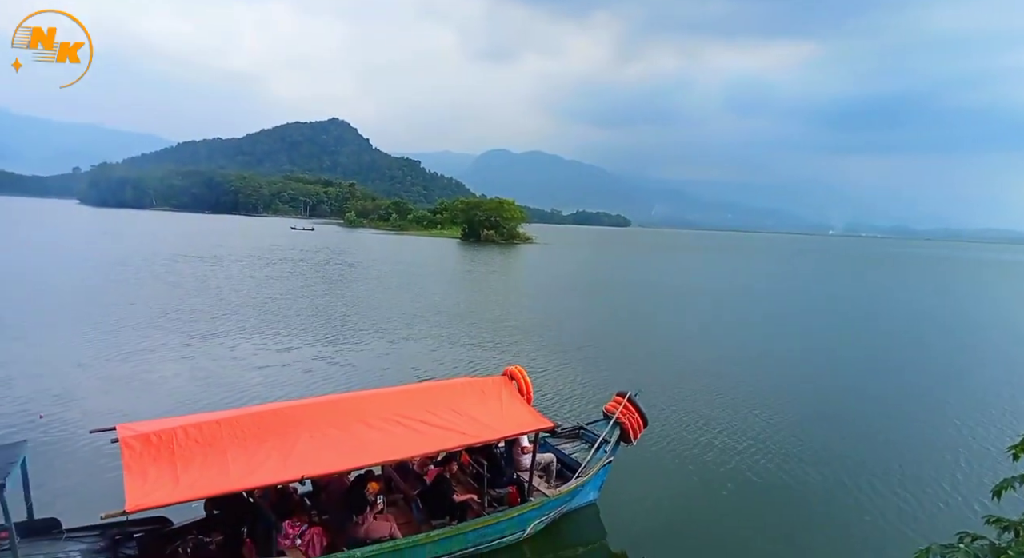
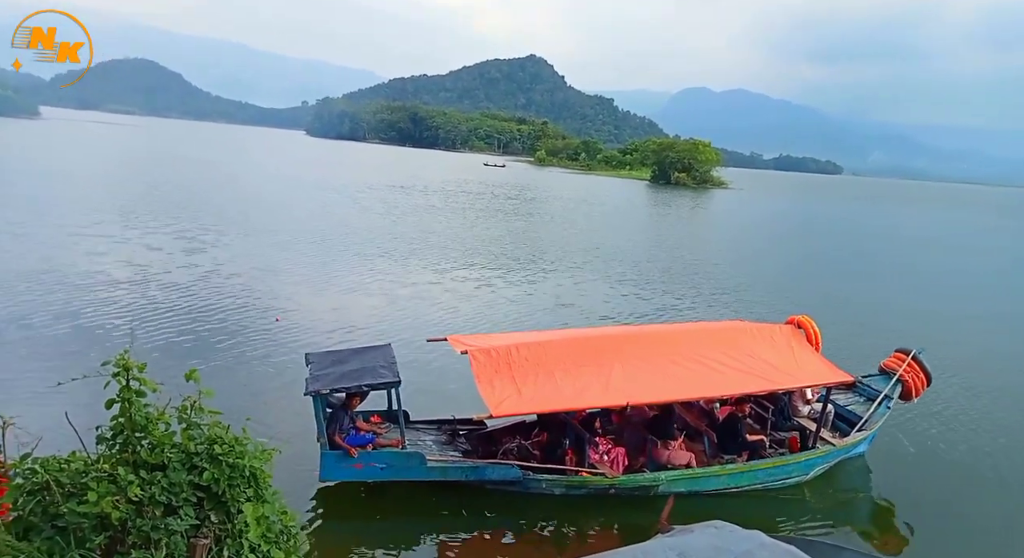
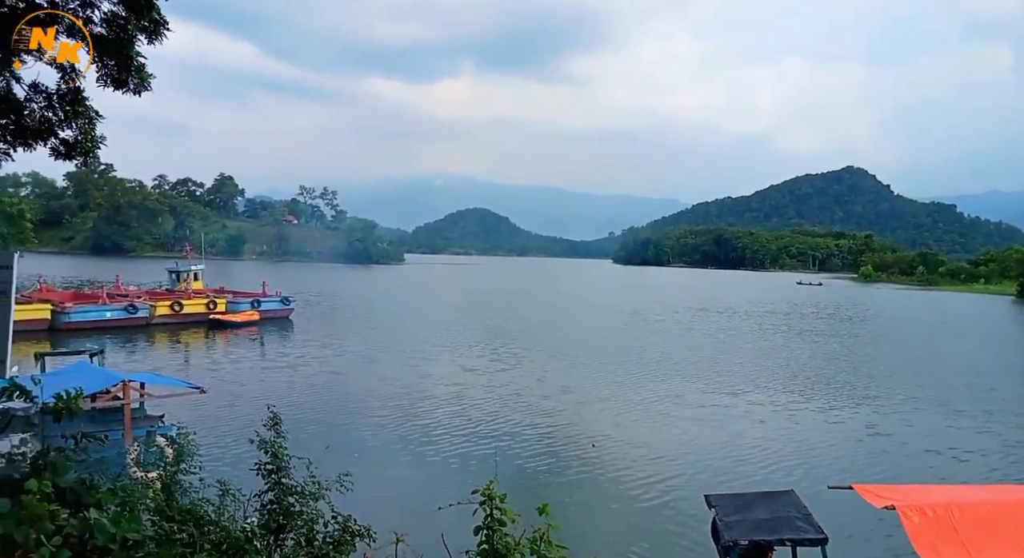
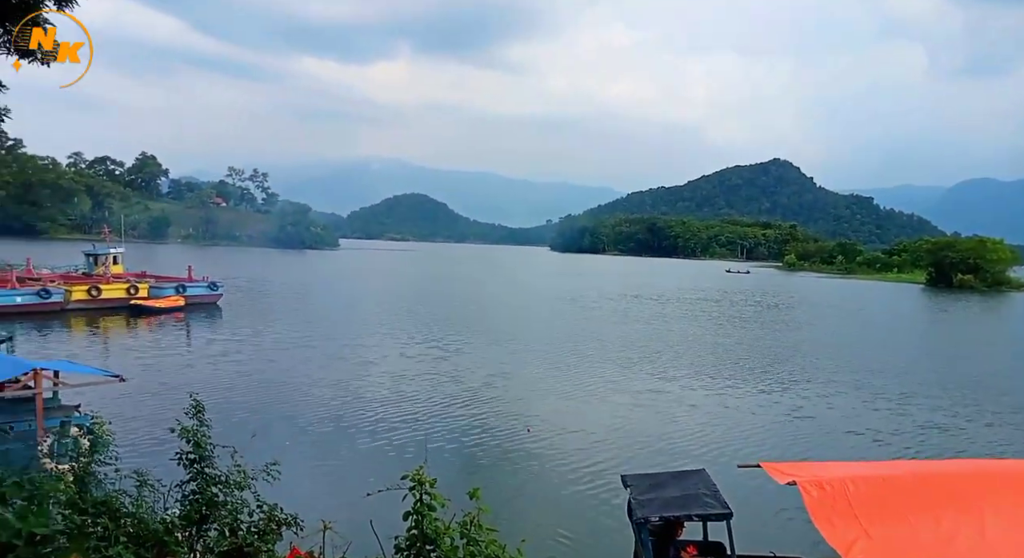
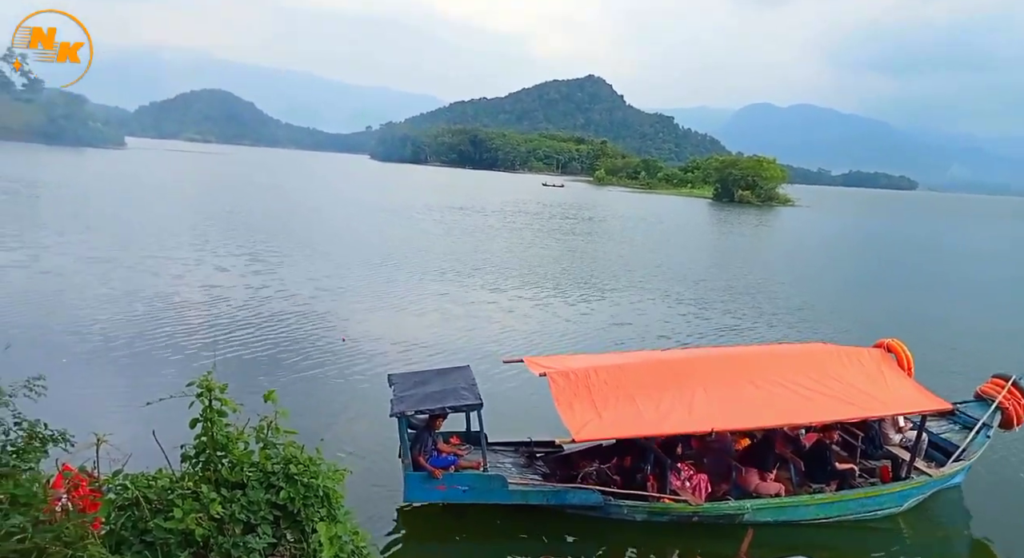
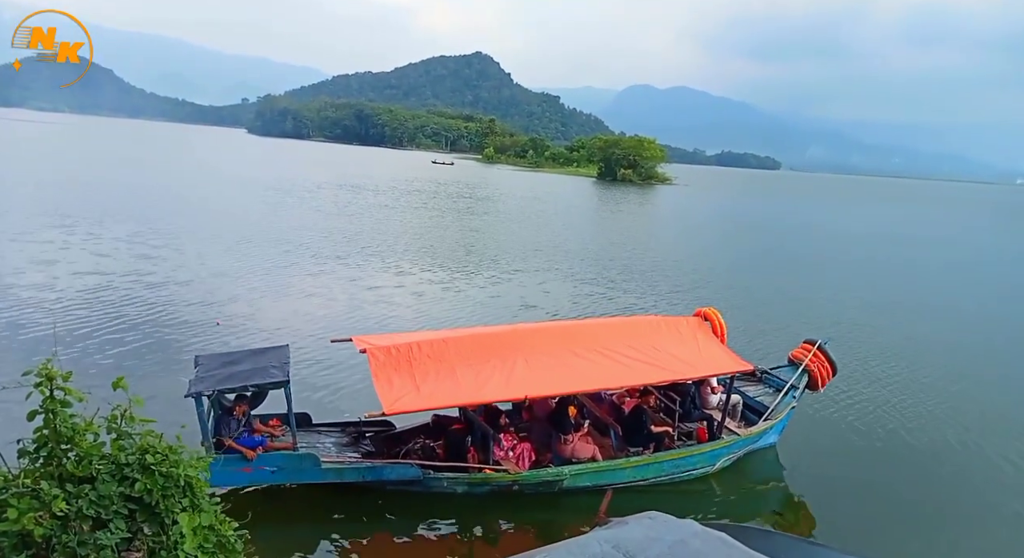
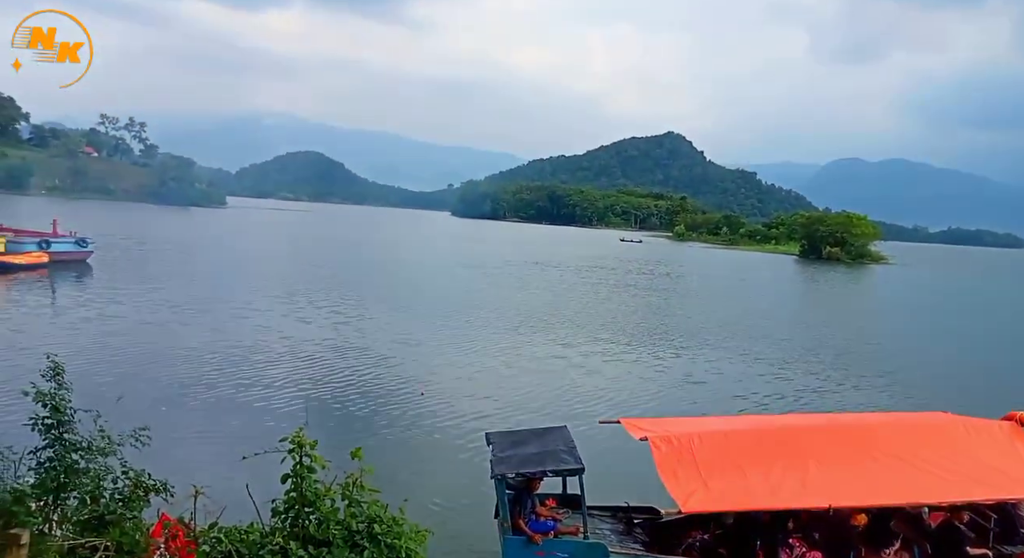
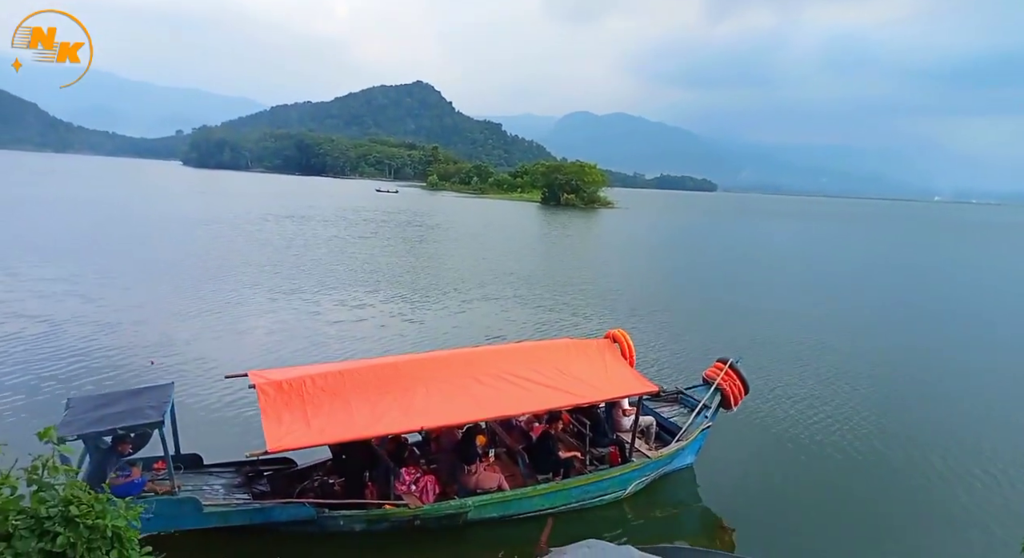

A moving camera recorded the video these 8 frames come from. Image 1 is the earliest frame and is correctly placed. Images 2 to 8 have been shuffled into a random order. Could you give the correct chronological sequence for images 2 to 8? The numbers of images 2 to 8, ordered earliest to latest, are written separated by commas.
8, 6, 2, 5, 7, 4, 3
